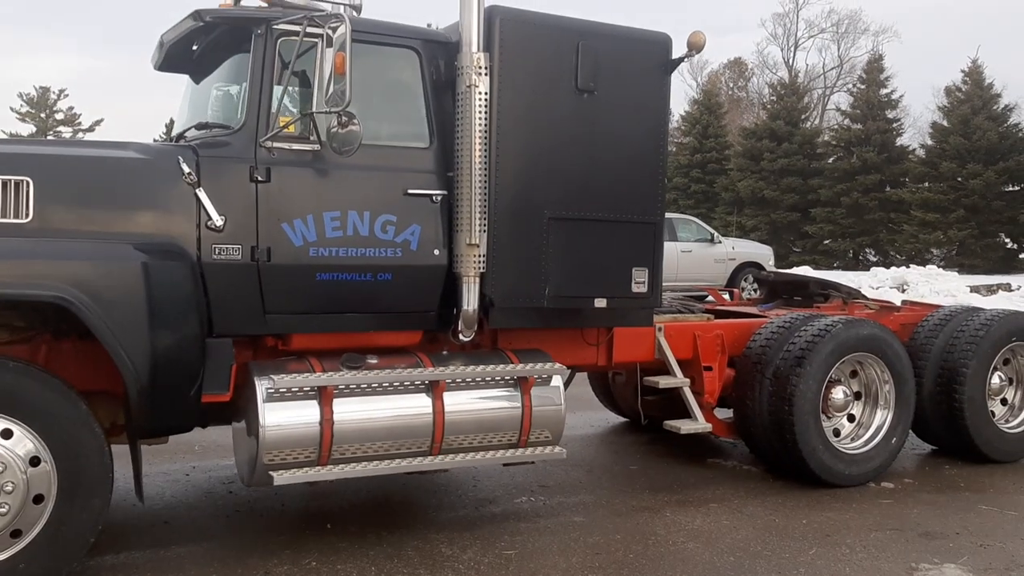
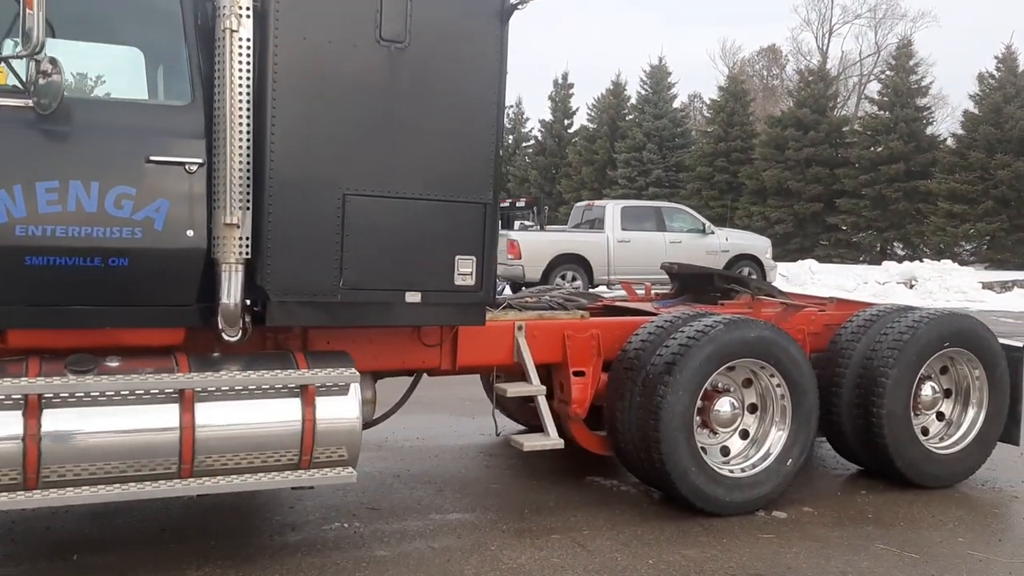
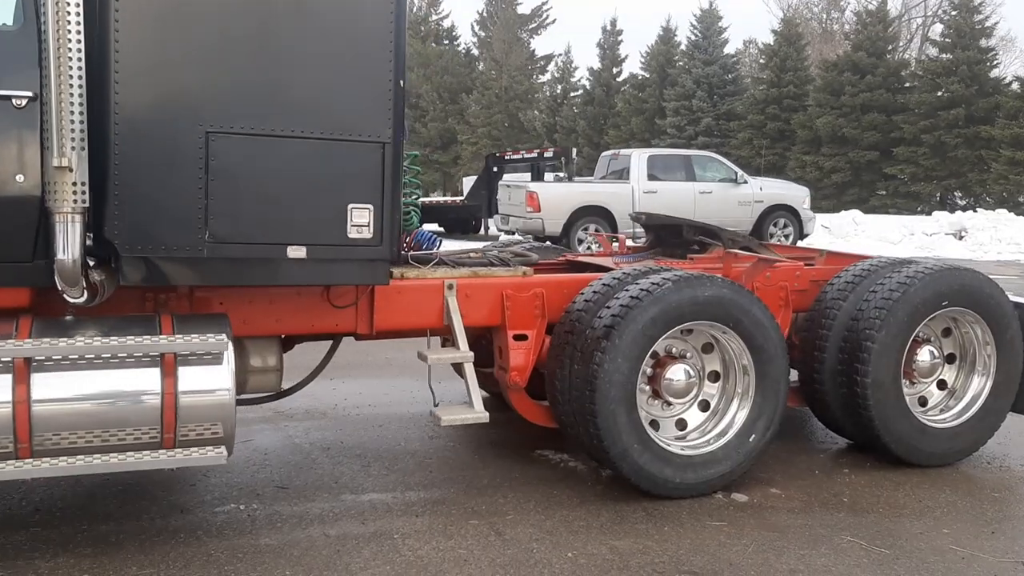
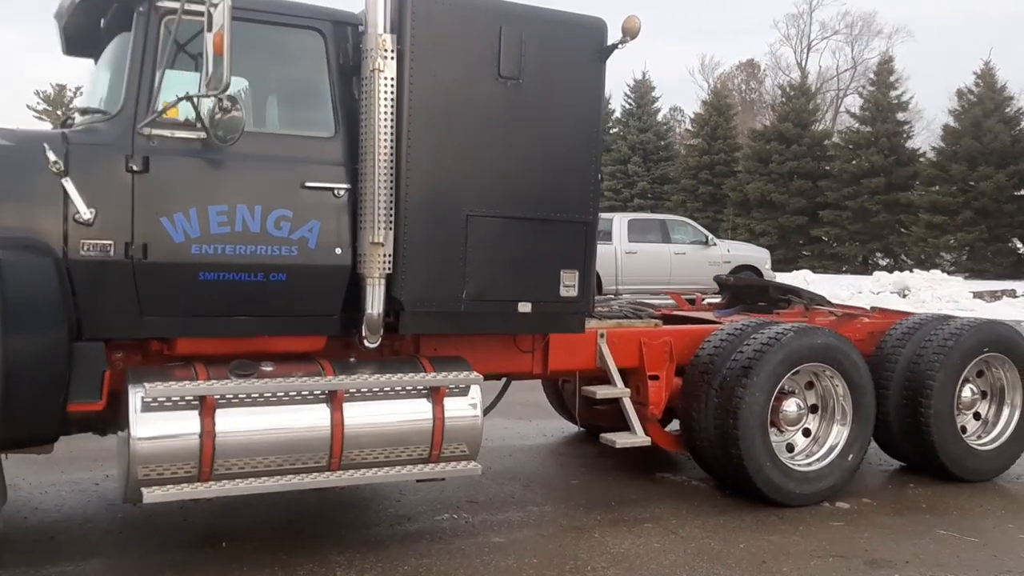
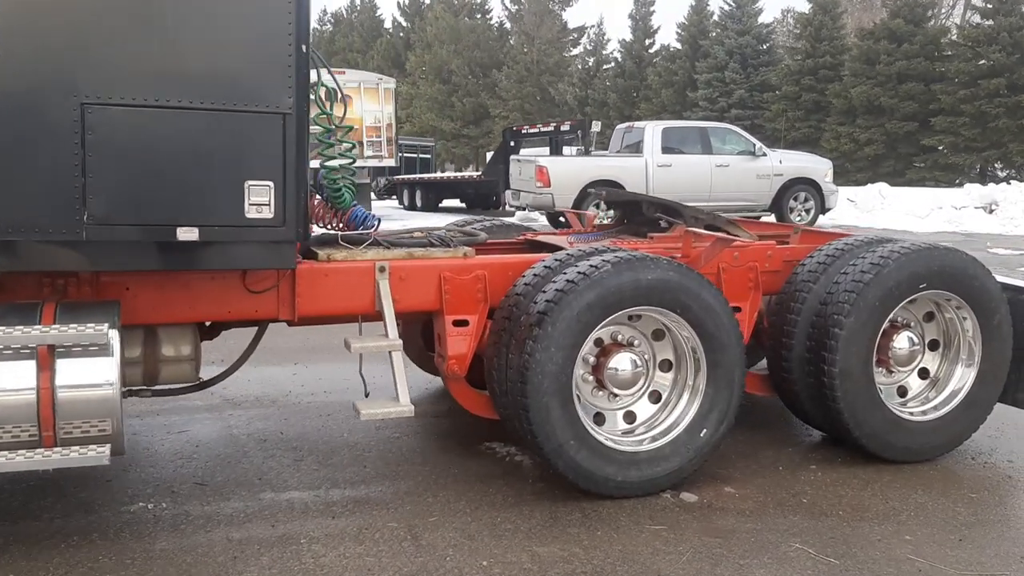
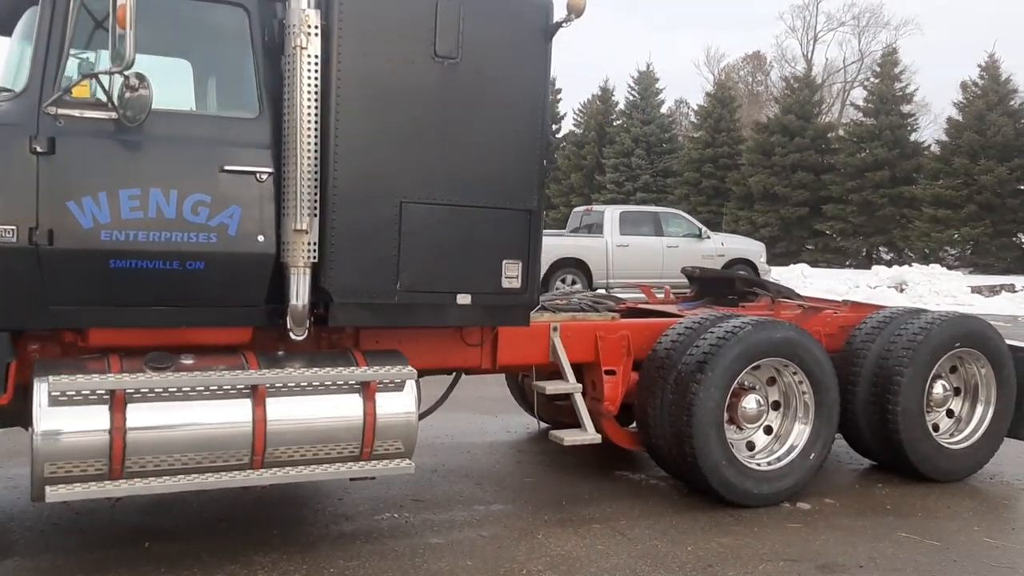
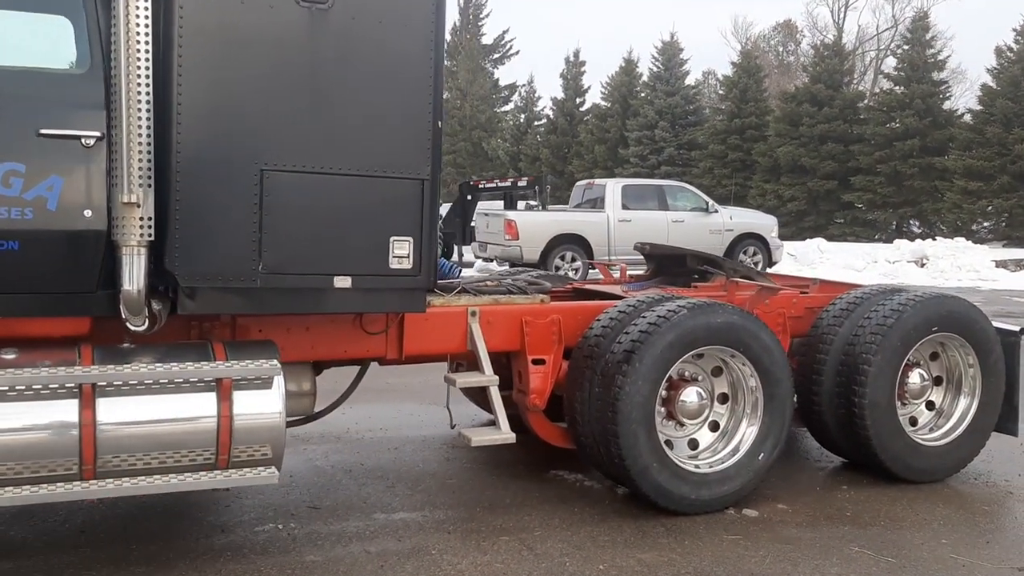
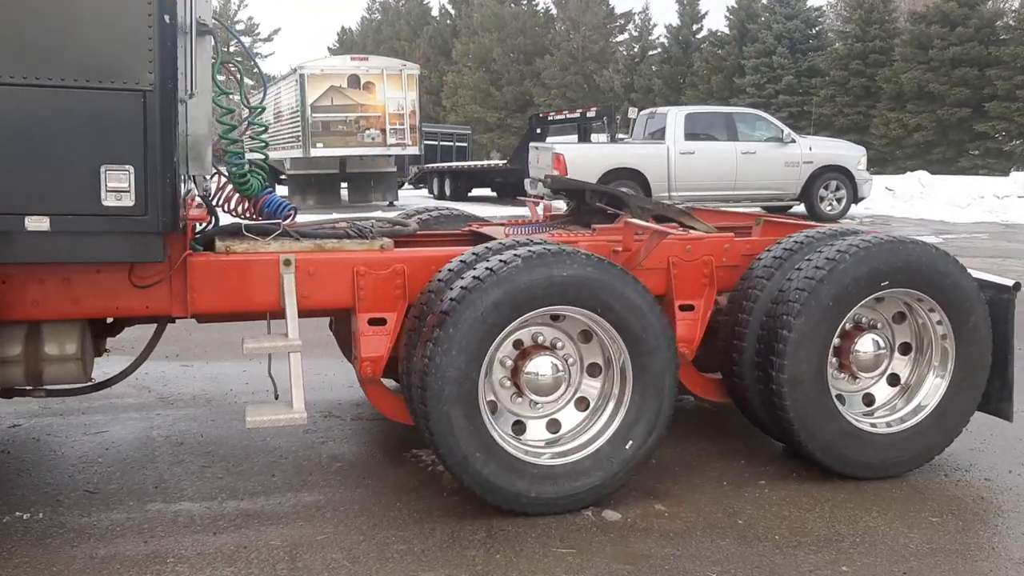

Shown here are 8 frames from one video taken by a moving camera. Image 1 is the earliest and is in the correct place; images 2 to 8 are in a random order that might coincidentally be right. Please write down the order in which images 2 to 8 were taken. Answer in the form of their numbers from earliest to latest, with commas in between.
4, 6, 2, 7, 3, 5, 8
